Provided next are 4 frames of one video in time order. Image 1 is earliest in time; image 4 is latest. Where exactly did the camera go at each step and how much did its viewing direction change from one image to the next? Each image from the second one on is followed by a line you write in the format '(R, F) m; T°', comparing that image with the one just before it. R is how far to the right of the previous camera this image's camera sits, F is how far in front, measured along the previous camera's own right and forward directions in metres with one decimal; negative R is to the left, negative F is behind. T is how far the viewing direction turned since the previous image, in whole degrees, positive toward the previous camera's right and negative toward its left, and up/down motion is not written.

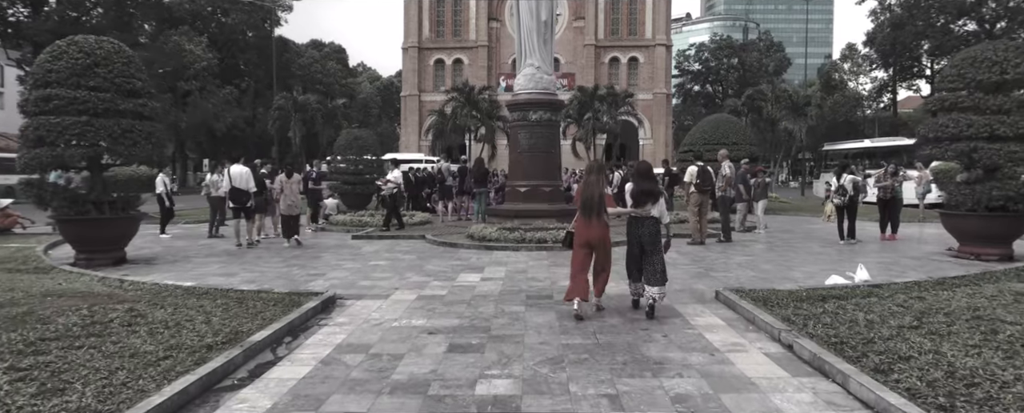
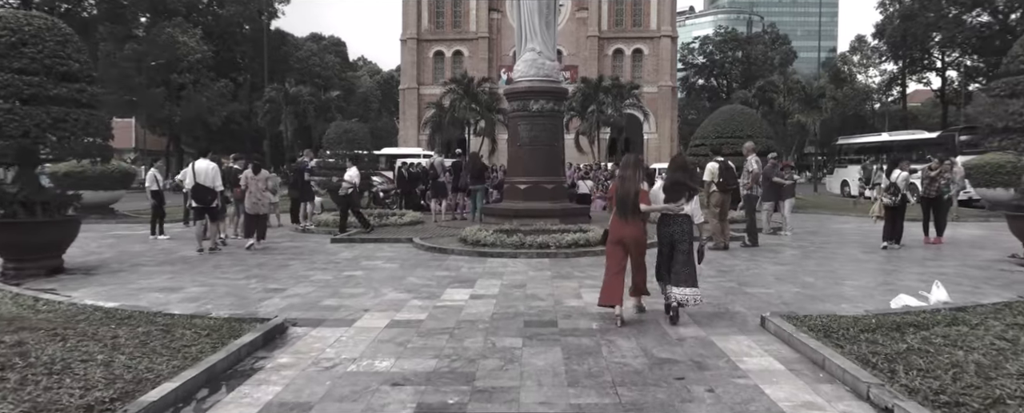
(+0.1, +1.4) m; 0°
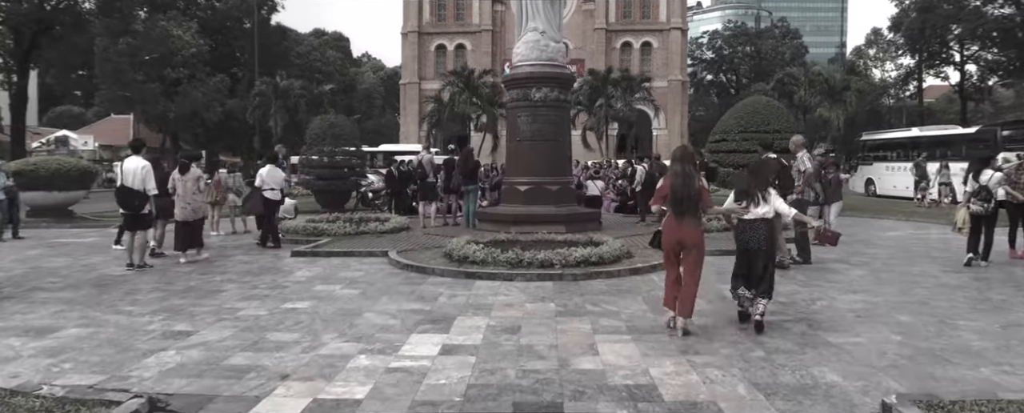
(+0.1, +1.9) m; -1°
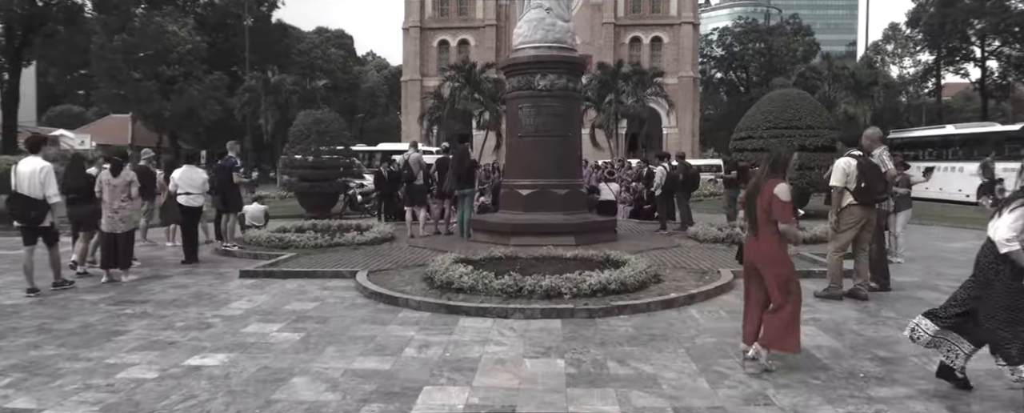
(+0.1, +1.8) m; -1°
